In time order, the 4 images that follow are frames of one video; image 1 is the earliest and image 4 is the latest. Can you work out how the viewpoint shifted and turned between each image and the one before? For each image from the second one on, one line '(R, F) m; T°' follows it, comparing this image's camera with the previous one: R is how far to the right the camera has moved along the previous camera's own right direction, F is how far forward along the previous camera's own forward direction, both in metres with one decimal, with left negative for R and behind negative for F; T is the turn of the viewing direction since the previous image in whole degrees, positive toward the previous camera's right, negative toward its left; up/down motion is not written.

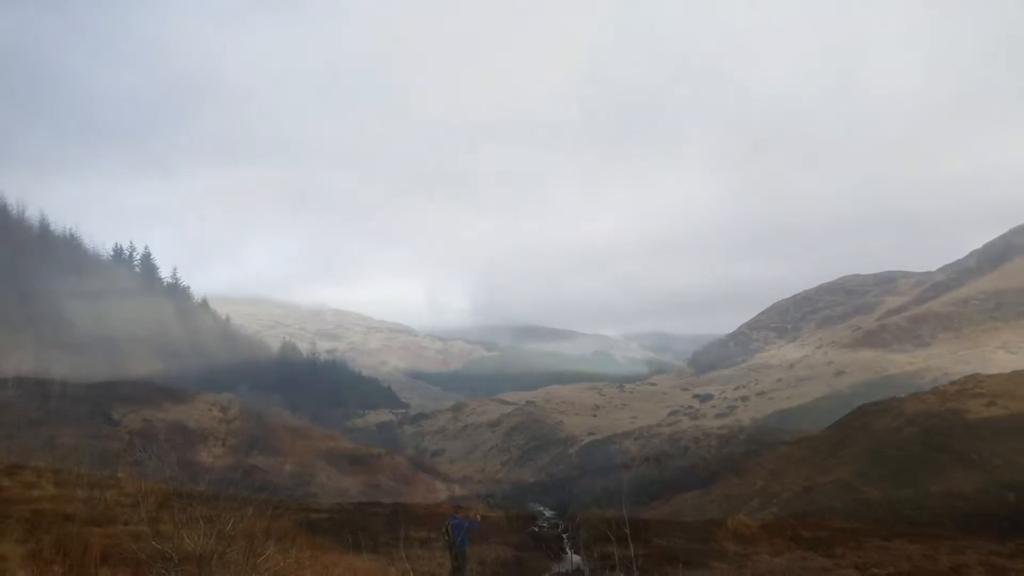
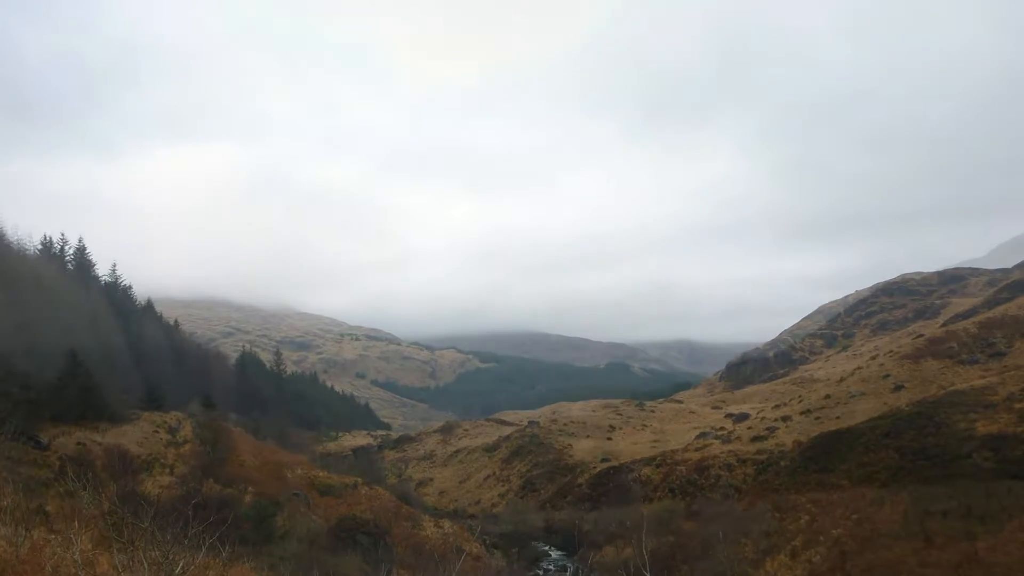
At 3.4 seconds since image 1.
(+0.6, +5.2) m; -1°
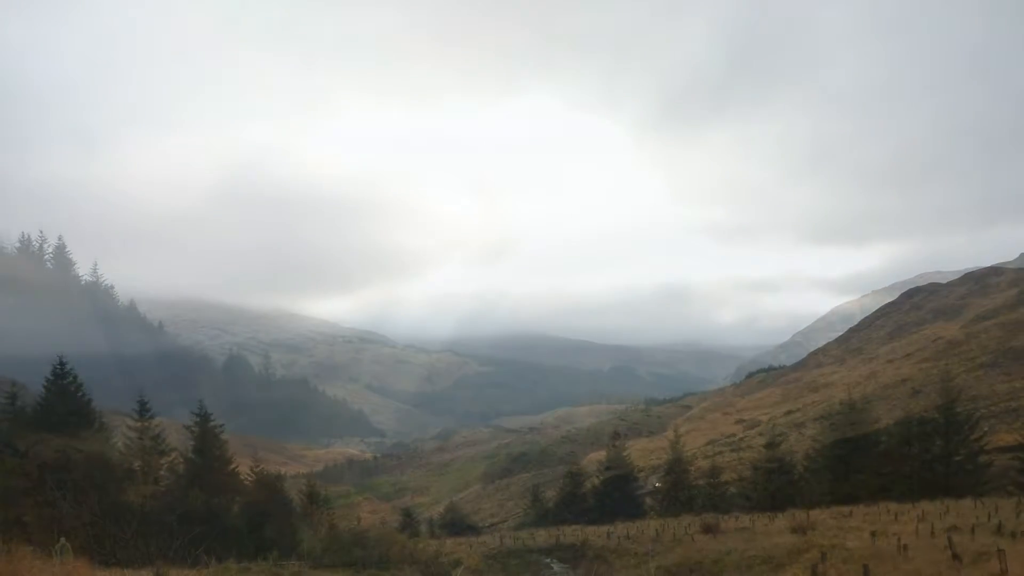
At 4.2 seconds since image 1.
(+0.2, +1.3) m; 0°
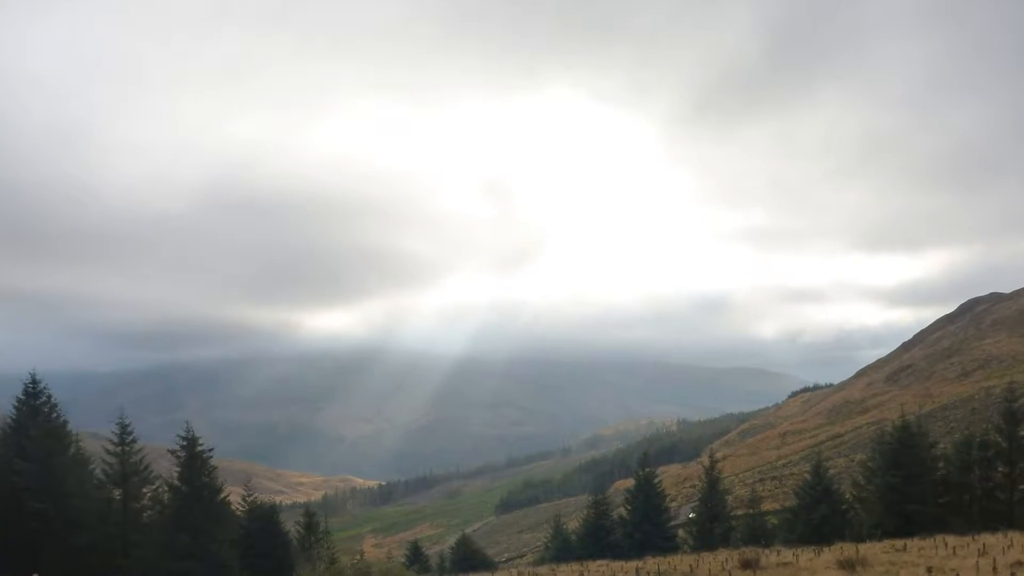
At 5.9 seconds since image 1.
(-0.4, +2.6) m; -1°
